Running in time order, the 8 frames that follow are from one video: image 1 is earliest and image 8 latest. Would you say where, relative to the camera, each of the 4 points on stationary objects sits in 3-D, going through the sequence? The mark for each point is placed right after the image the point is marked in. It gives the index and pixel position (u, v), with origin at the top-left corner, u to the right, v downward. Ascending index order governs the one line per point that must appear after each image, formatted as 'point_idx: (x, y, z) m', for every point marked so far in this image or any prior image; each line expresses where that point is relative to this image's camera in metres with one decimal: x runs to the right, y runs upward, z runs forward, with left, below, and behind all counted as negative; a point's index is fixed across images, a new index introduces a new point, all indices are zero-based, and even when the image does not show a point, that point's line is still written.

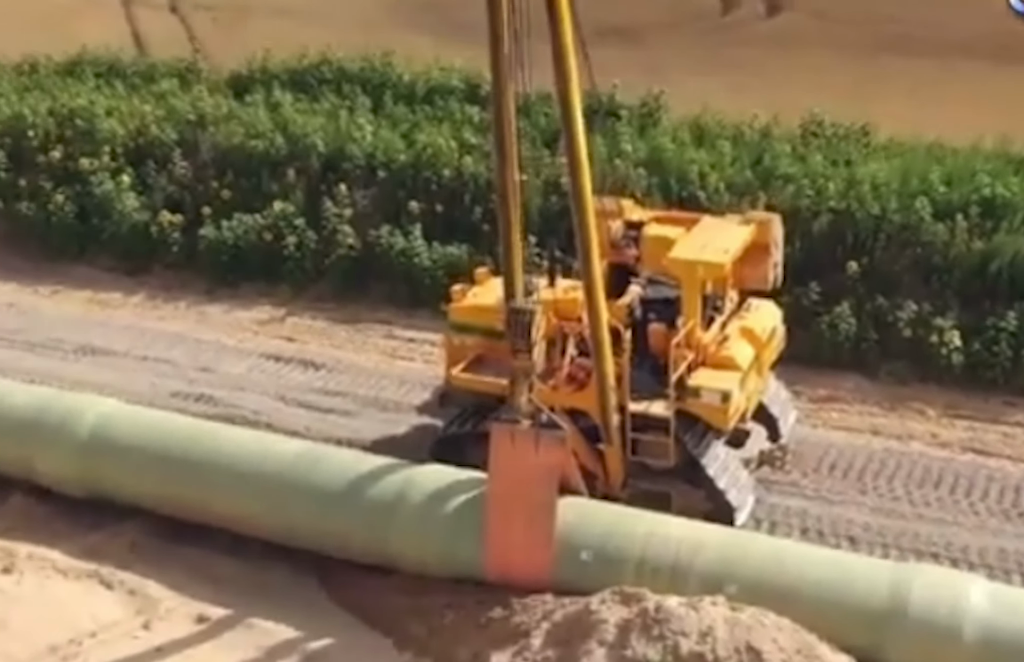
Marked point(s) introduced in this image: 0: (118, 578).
0: (-2.6, -1.6, +7.9) m
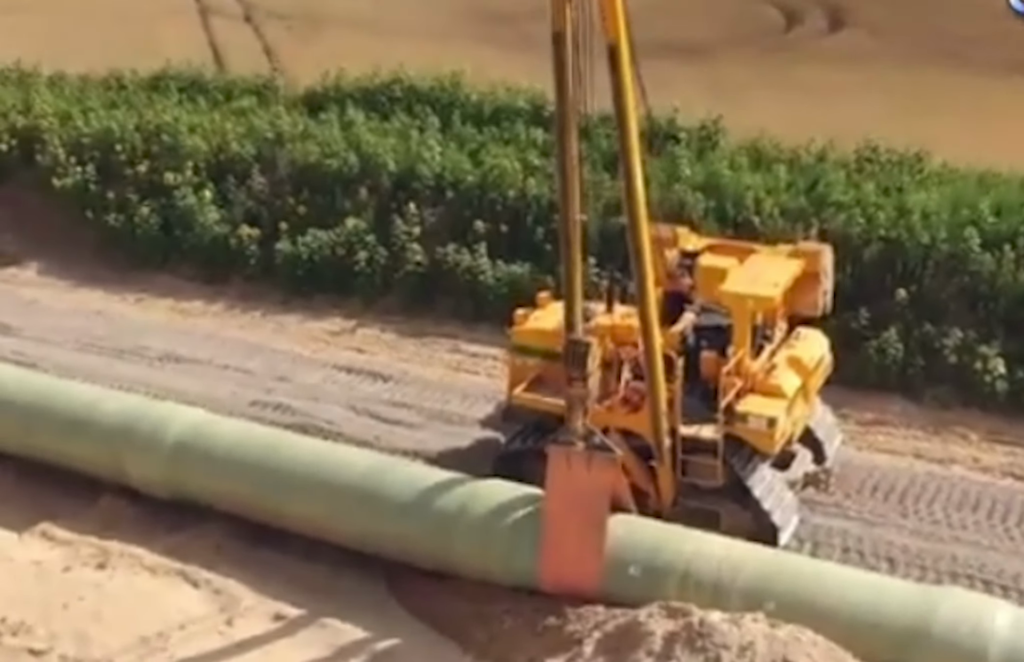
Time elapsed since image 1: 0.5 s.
0: (-2.2, -1.8, +8.5) m
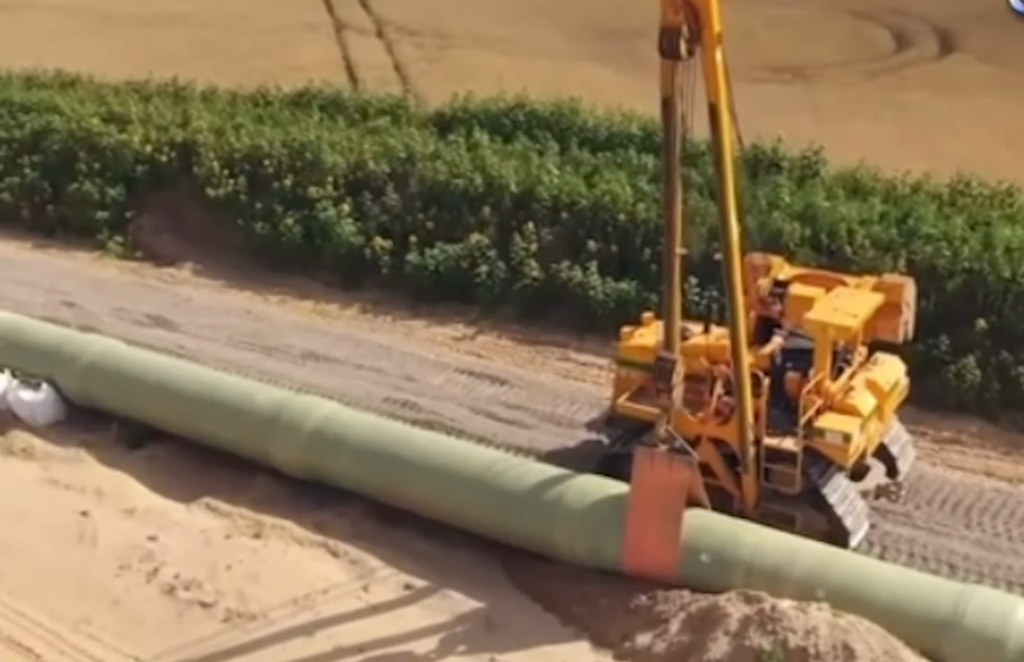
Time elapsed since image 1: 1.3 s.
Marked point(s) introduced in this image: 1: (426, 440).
0: (-1.4, -1.8, +9.9) m
1: (-0.8, -0.9, +10.1) m
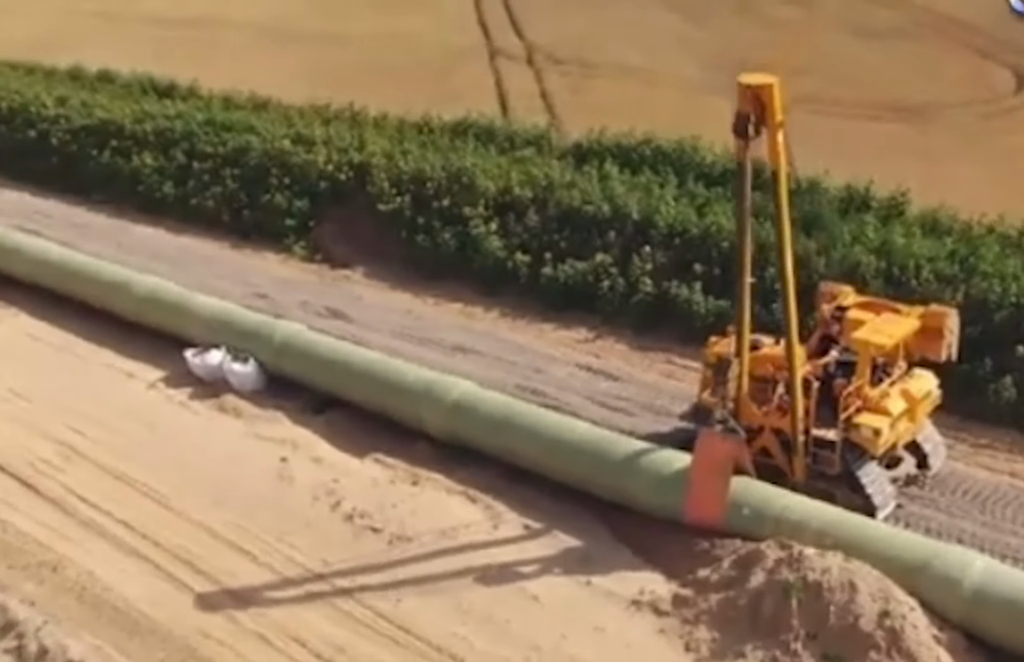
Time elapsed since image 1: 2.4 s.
0: (-0.4, -1.8, +12.8) m
1: (+0.3, -0.9, +13.0) m
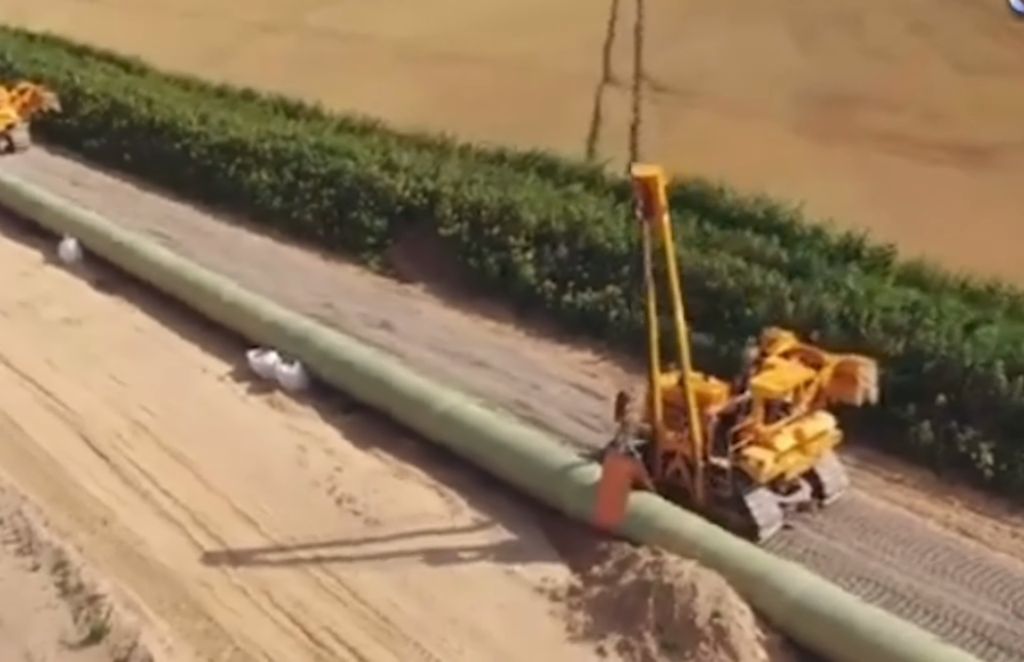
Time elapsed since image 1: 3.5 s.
0: (-0.9, -2.1, +15.5) m
1: (-0.1, -1.3, +15.5) m
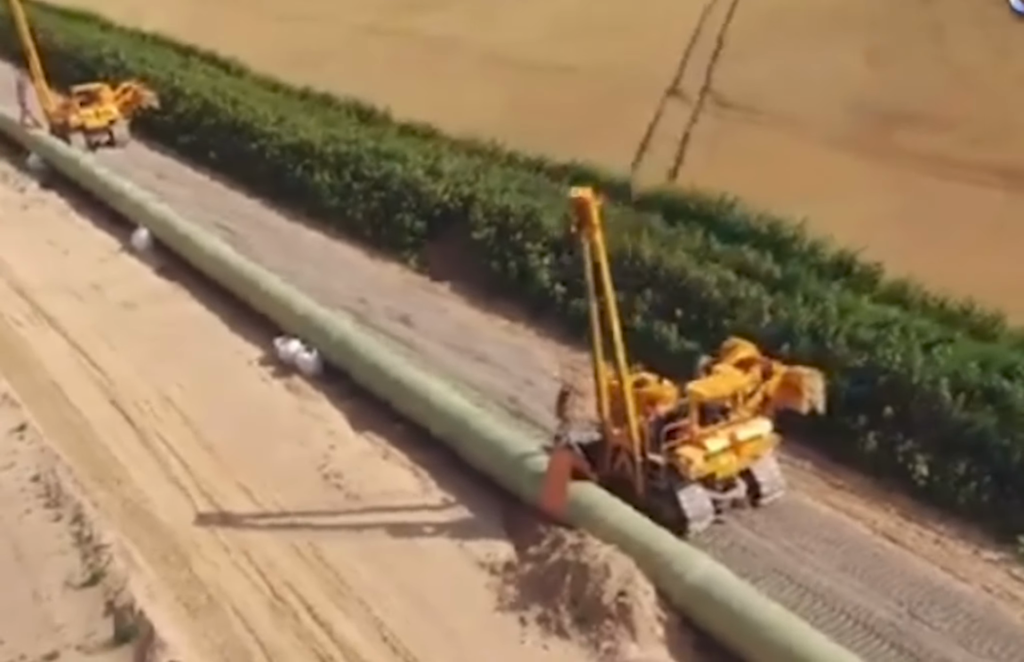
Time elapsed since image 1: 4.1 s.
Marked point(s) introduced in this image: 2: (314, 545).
0: (-1.3, -2.1, +17.1) m
1: (-0.5, -1.2, +17.1) m
2: (-2.6, -2.8, +15.7) m
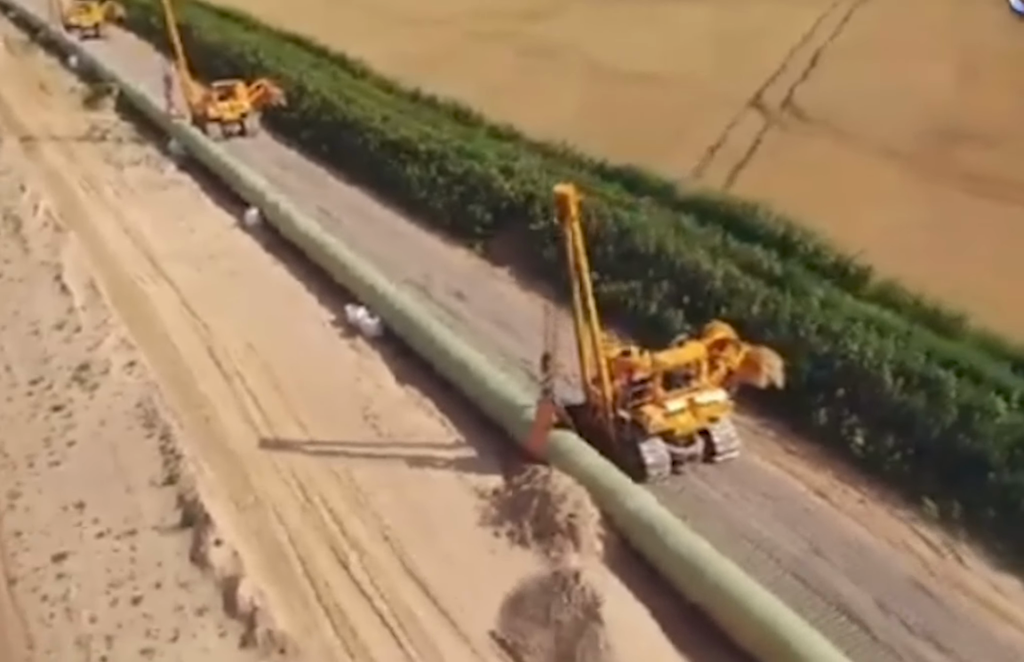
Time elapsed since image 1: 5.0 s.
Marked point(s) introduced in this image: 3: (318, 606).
0: (-1.2, -1.5, +20.5) m
1: (-0.3, -0.8, +20.4) m
2: (-2.7, -2.2, +19.3) m
3: (-2.6, -3.7, +16.1) m
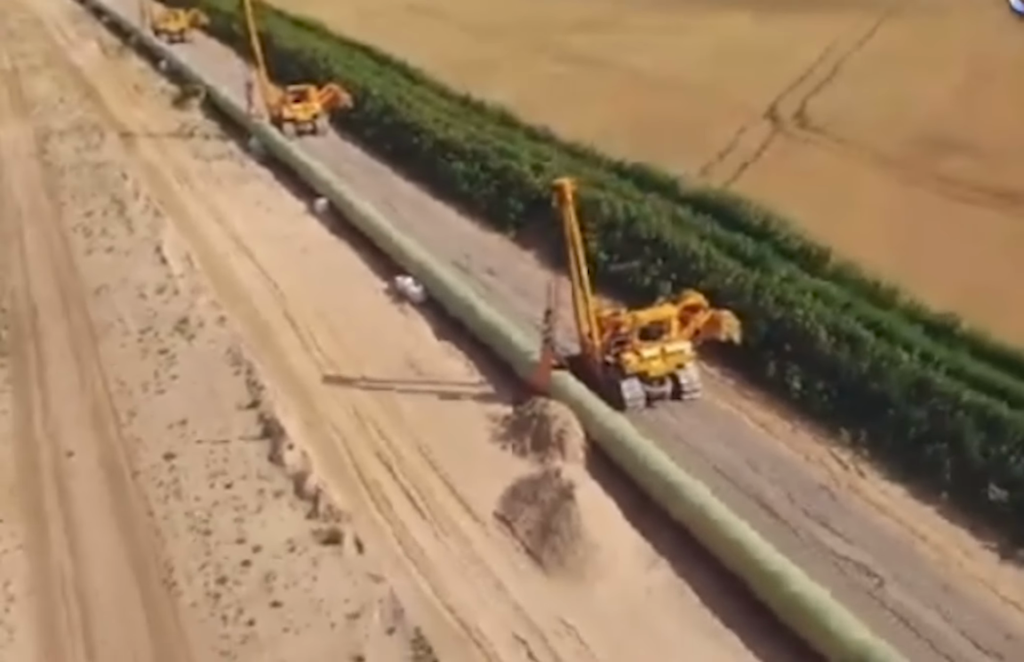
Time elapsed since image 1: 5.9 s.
0: (-0.9, -0.8, +25.6) m
1: (-0.1, 0.0, +25.4) m
2: (-2.5, -1.4, +24.4) m
3: (-2.6, -2.9, +21.2) m
